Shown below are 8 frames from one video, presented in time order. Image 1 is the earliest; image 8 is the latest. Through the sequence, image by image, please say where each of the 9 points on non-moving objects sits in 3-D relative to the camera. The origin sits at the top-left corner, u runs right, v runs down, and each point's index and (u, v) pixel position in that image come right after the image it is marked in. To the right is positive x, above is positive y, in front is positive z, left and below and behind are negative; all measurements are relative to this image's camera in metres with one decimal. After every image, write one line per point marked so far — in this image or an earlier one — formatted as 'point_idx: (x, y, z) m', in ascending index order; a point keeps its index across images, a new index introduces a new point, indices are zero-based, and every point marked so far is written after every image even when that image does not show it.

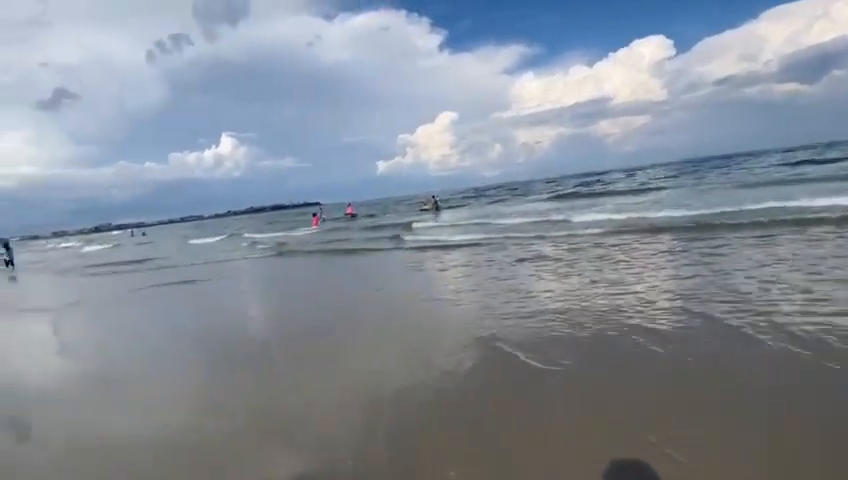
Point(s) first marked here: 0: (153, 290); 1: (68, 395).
0: (-7.4, -1.9, +13.1) m
1: (-5.4, -2.3, +7.3) m
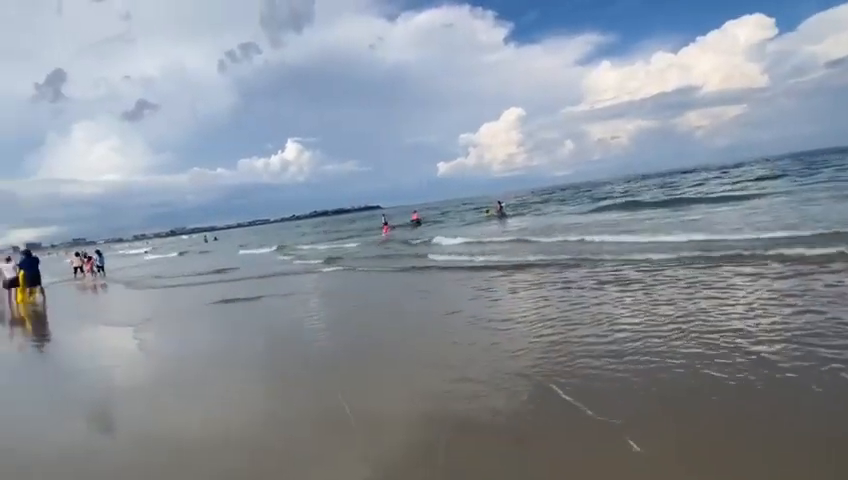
0: (-5.6, -1.9, +13.7) m
1: (-4.5, -2.4, +7.6) m
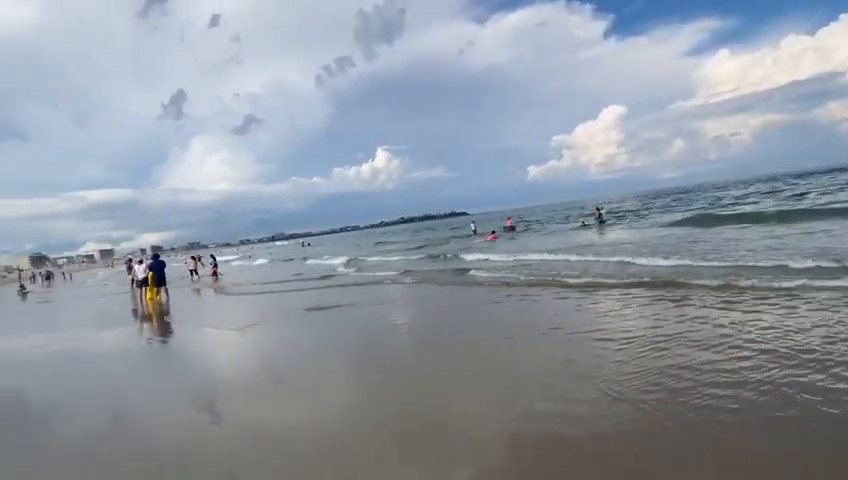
0: (-3.0, -2.1, +14.3) m
1: (-3.0, -2.5, +8.1) m
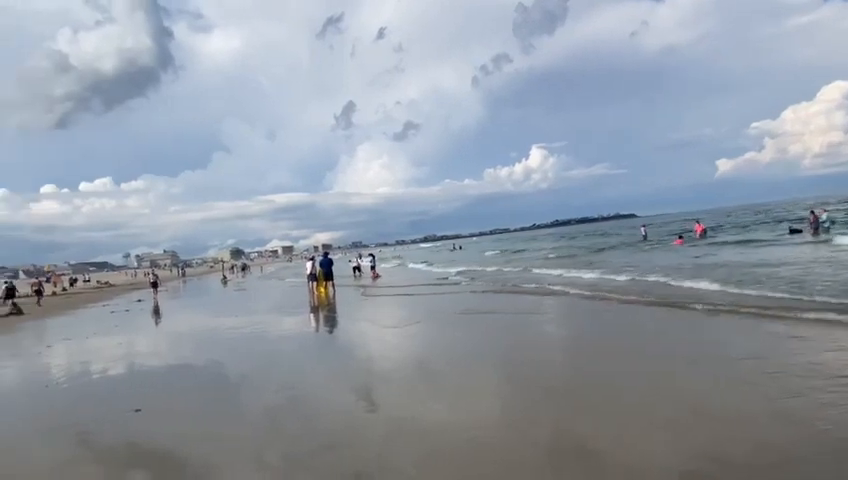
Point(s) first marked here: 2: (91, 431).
0: (+1.5, -2.1, +14.1) m
1: (-0.5, -2.5, +8.3) m
2: (-4.5, -2.6, +6.5) m
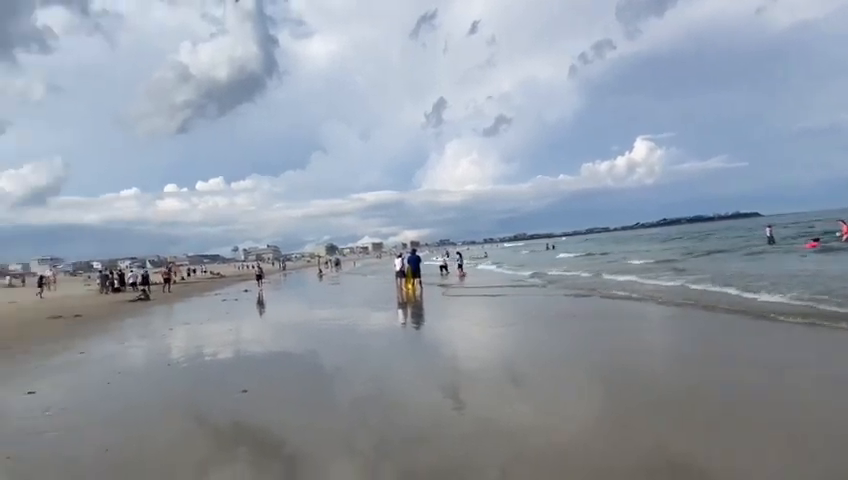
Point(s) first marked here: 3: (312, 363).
0: (+4.0, -2.1, +13.4) m
1: (+1.0, -2.5, +8.1) m
2: (-3.3, -2.5, +7.1) m
3: (-2.3, -2.6, +9.9) m
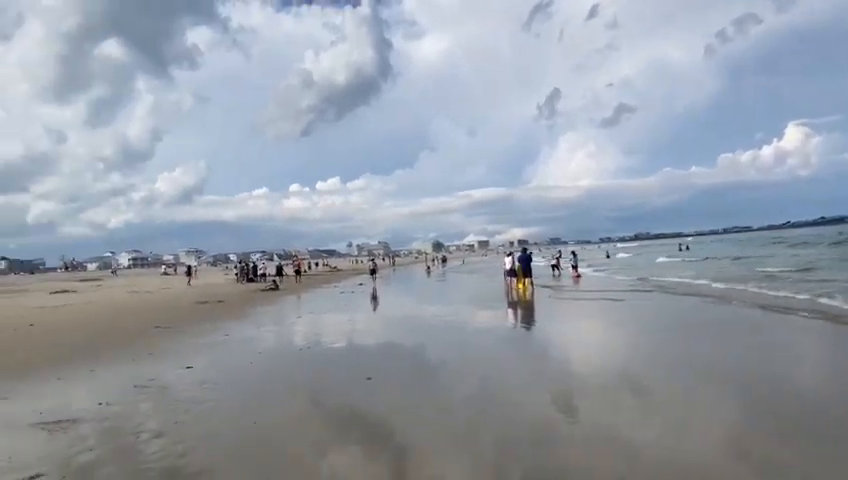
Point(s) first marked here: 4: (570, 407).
0: (+6.9, -2.1, +12.3) m
1: (+2.8, -2.5, +7.6) m
2: (-1.6, -2.4, +7.5) m
3: (0.0, -2.5, +10.1) m
4: (+2.2, -2.5, +7.0) m
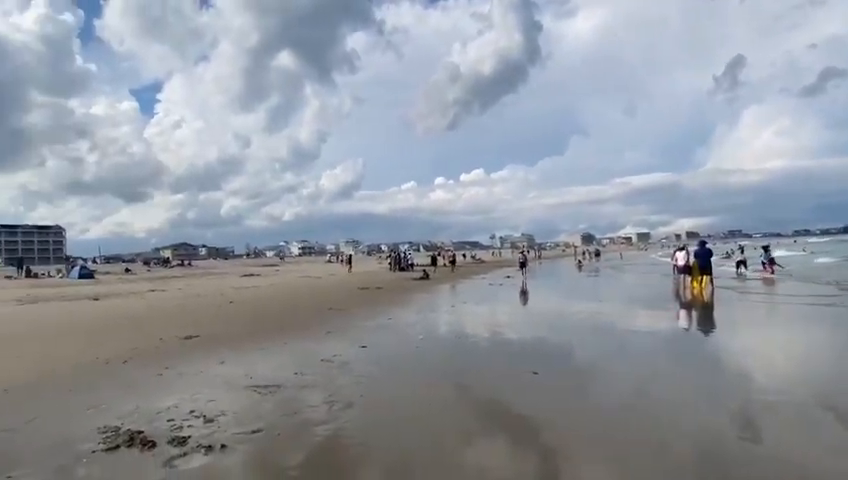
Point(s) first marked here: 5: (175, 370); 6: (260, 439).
0: (+10.3, -1.9, +9.8) m
1: (+5.2, -2.3, +6.5) m
2: (+0.9, -2.3, +7.5) m
3: (+3.1, -2.3, +9.6) m
4: (+4.4, -2.3, +6.1) m
5: (-3.4, -1.8, +6.6) m
6: (-1.6, -1.9, +4.6) m
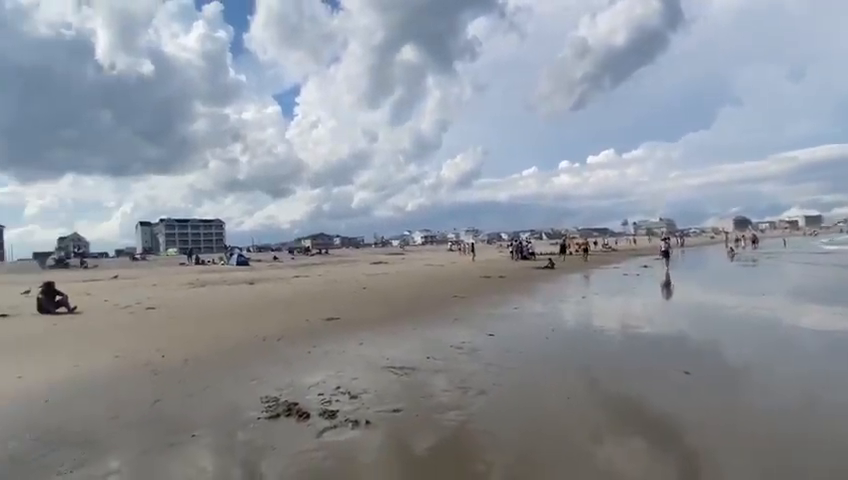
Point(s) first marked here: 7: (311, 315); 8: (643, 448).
0: (+12.6, -1.6, +7.0) m
1: (+6.8, -2.1, +5.0) m
2: (+2.8, -2.0, +7.0) m
3: (+5.5, -2.0, +8.6) m
4: (+5.9, -2.1, +4.8) m
5: (-1.6, -1.6, +7.2) m
6: (-0.3, -1.8, +4.8) m
7: (-2.3, -1.5, +9.6) m
8: (+2.1, -2.0, +4.5) m
